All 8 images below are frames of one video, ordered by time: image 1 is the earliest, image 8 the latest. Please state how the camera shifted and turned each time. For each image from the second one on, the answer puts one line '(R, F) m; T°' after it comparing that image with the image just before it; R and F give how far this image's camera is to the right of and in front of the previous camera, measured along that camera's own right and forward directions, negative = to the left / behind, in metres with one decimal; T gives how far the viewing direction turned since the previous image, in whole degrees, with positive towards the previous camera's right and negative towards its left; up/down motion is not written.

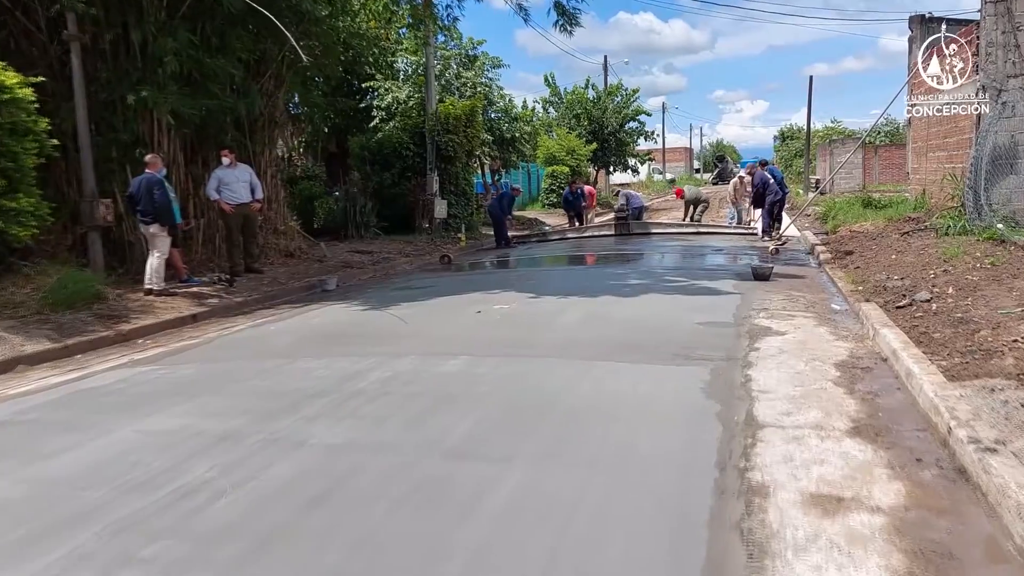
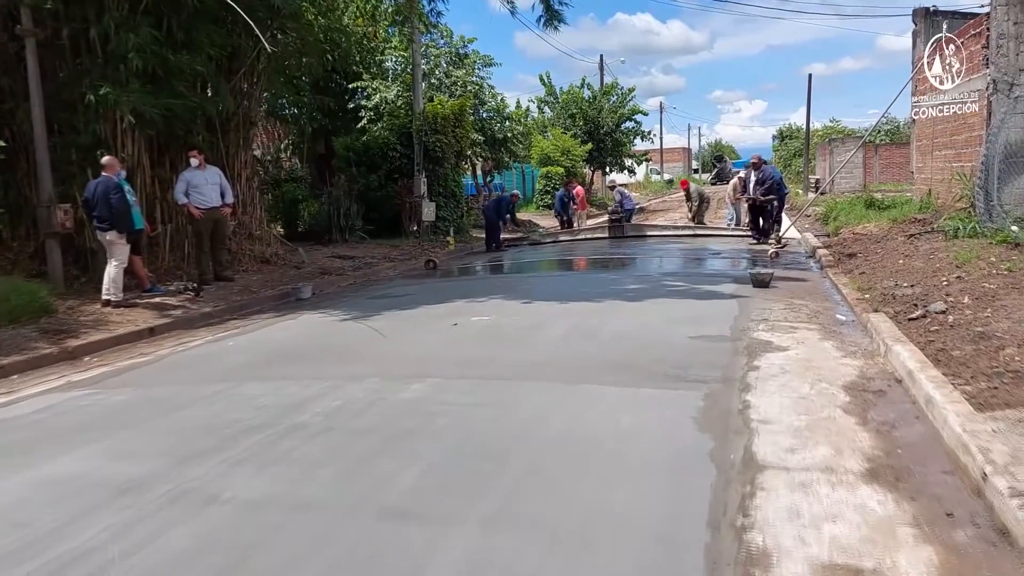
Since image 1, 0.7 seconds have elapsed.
(+0.2, +0.6) m; 0°
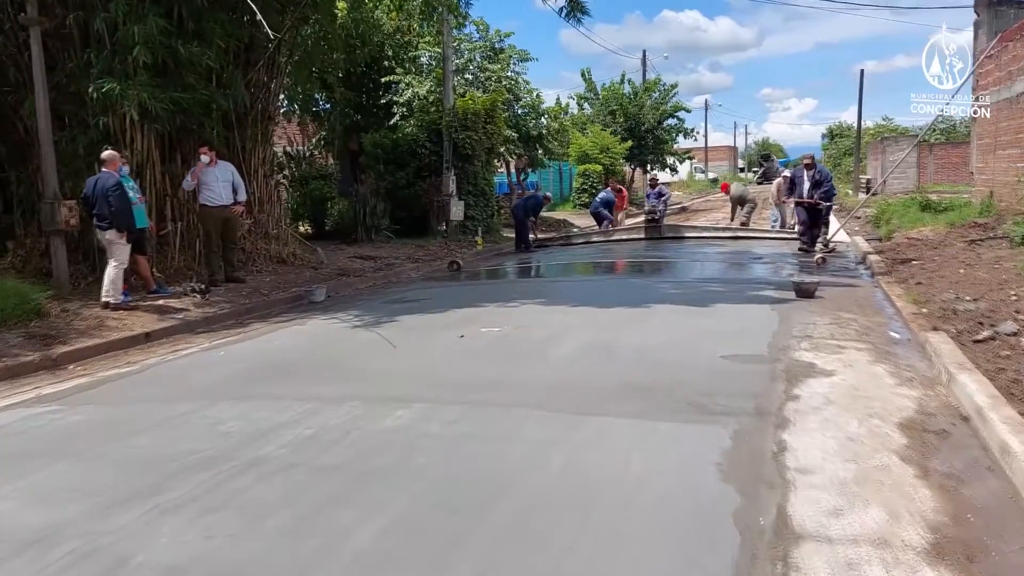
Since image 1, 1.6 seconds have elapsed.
(+0.2, +0.7) m; -3°
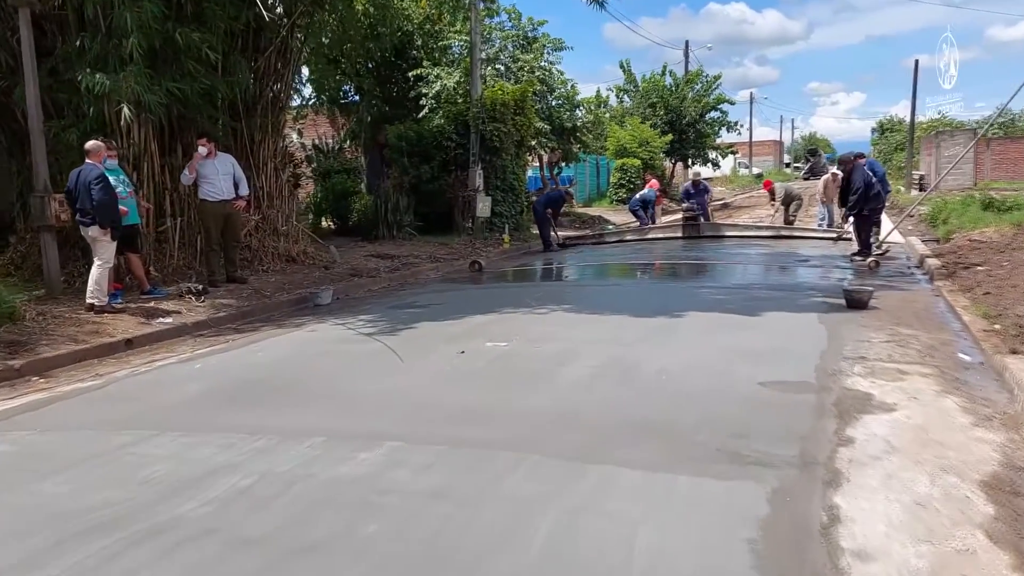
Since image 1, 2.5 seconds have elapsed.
(+0.2, +0.8) m; -3°
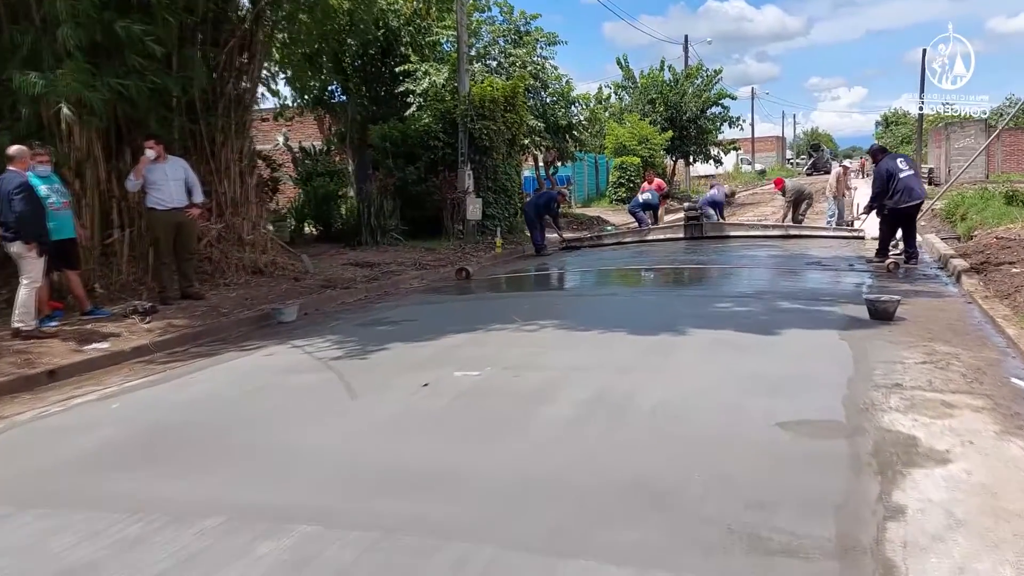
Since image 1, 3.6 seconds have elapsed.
(+0.2, +0.9) m; 0°
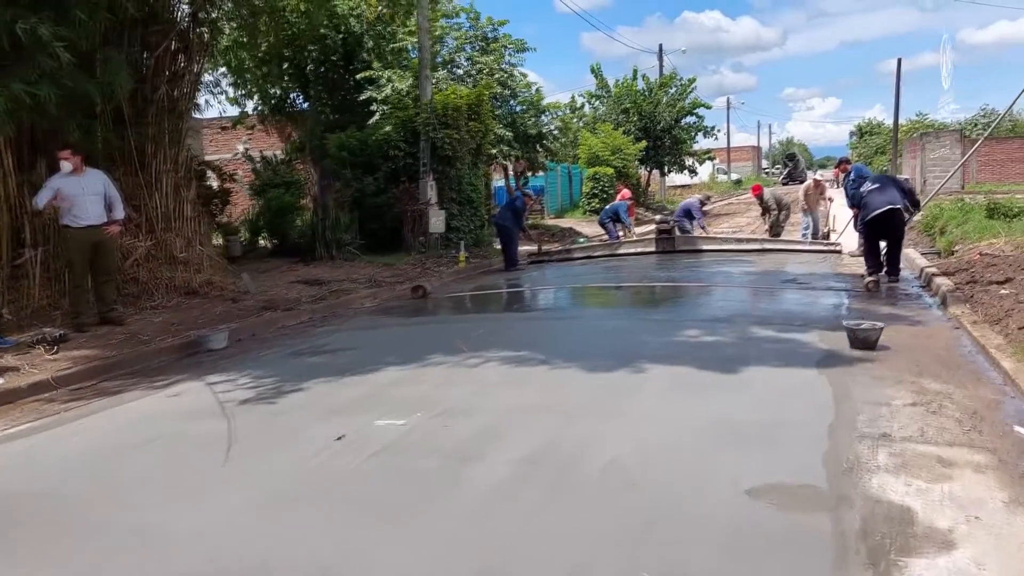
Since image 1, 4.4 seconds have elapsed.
(+0.3, +0.7) m; +1°
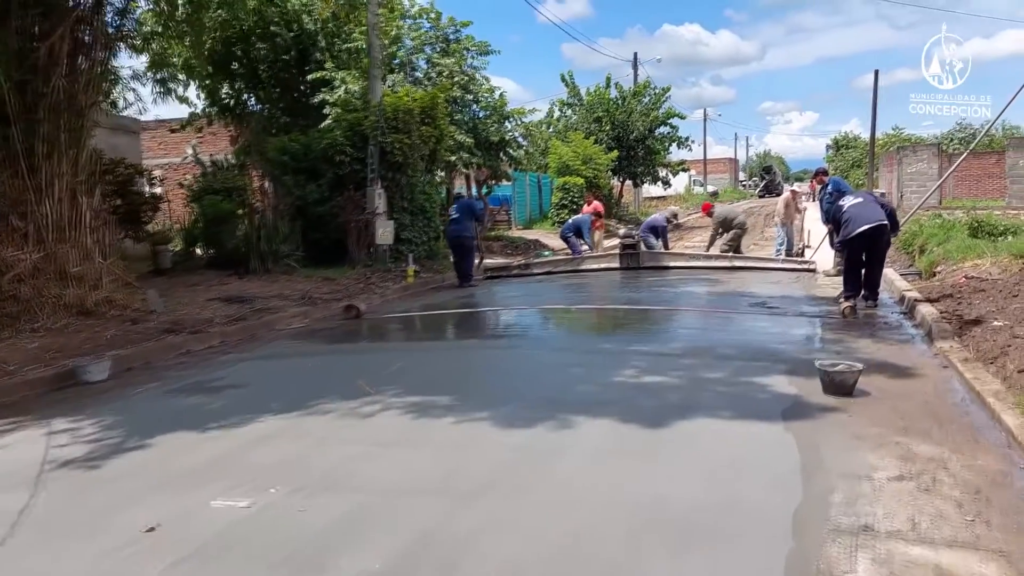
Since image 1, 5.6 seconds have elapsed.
(+0.4, +1.0) m; +1°
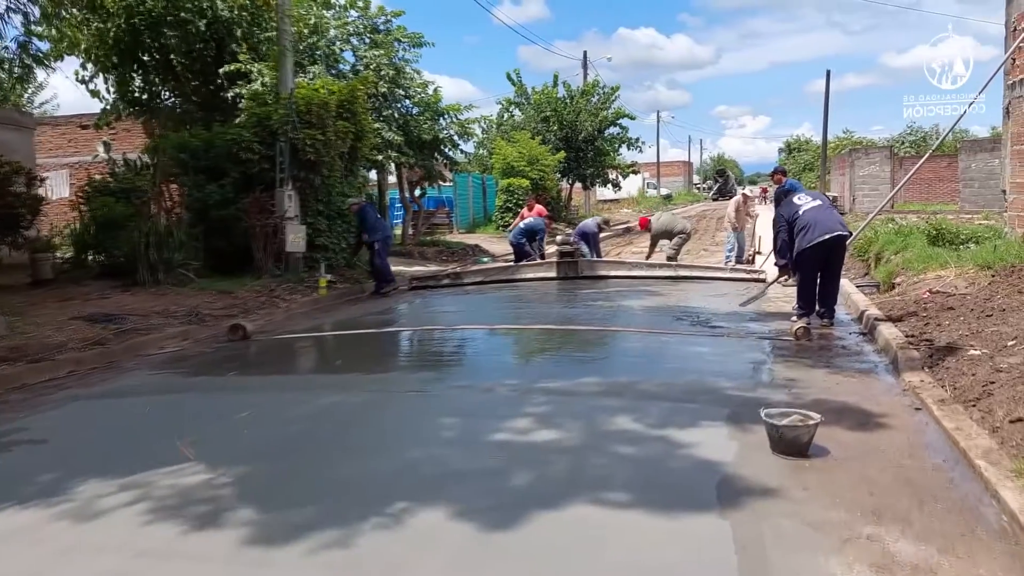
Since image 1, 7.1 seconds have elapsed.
(+0.5, +1.2) m; +3°
